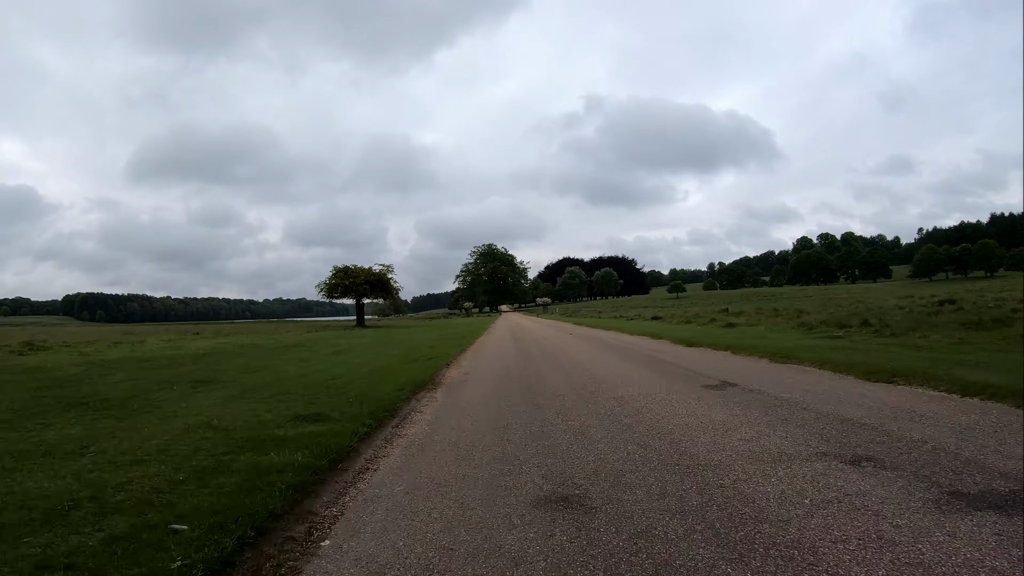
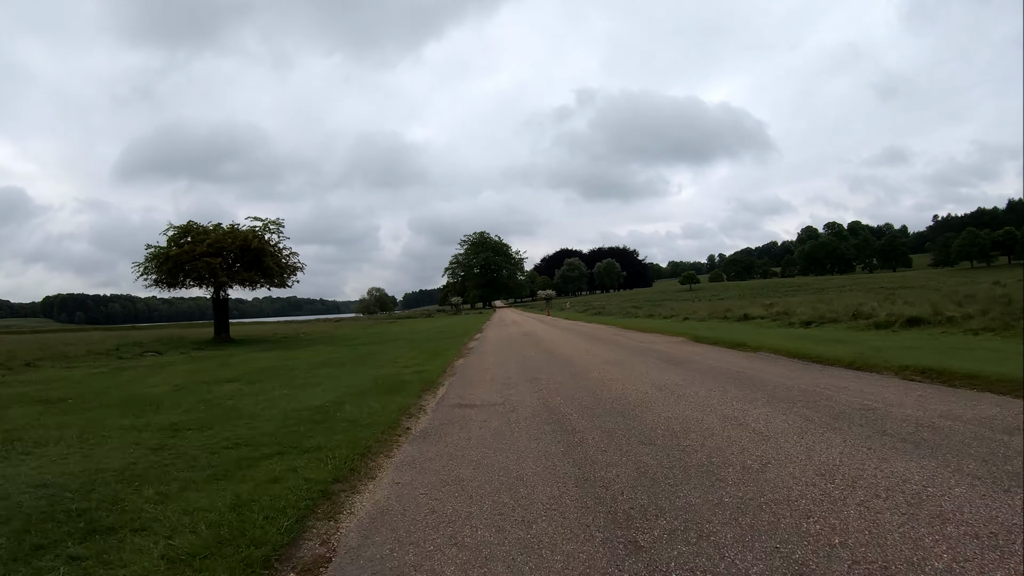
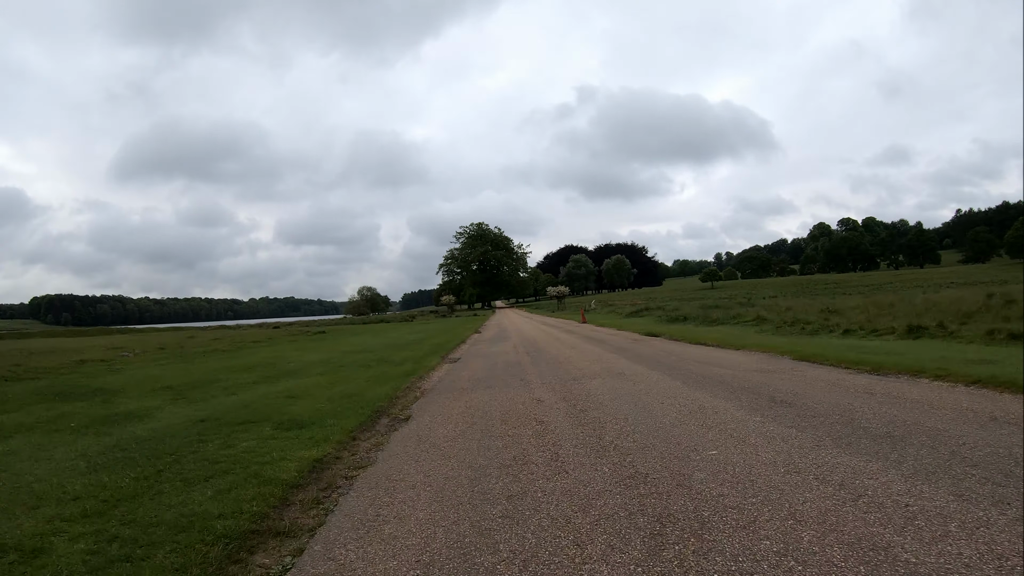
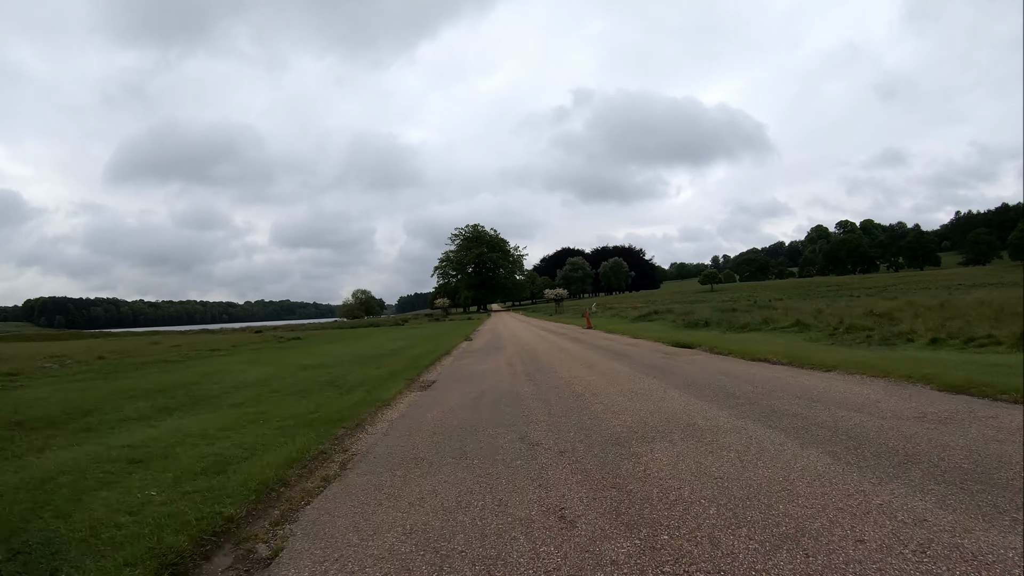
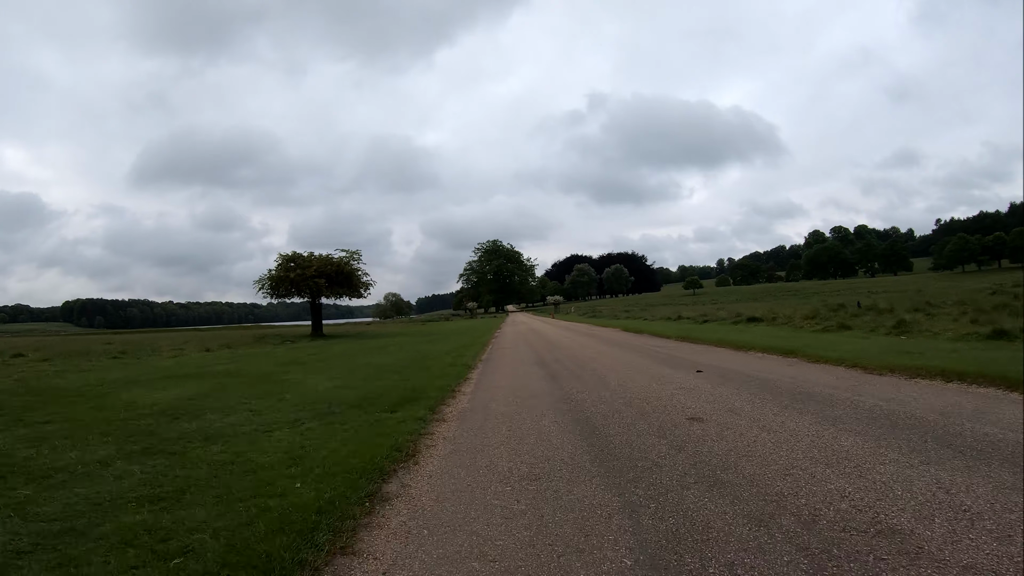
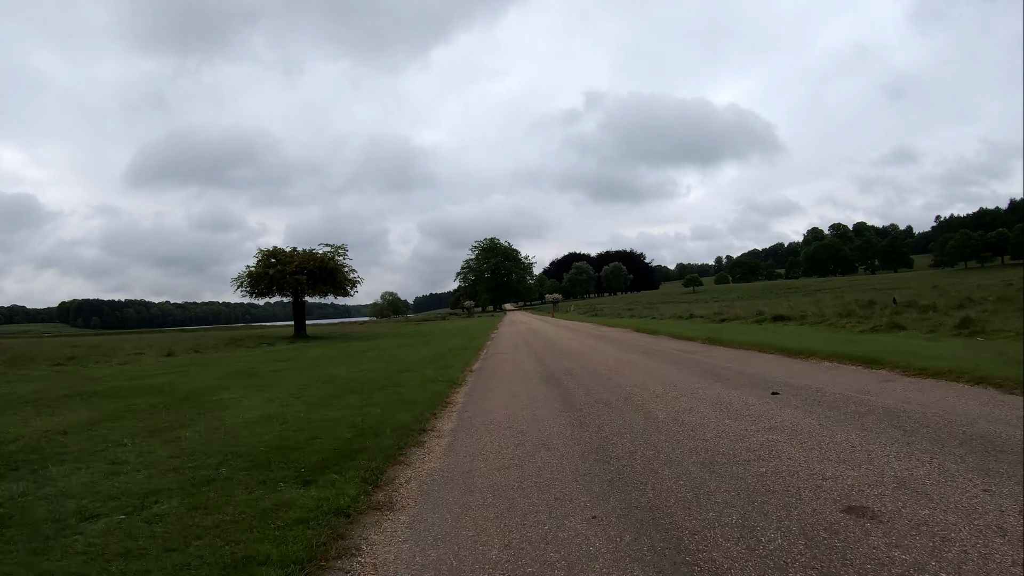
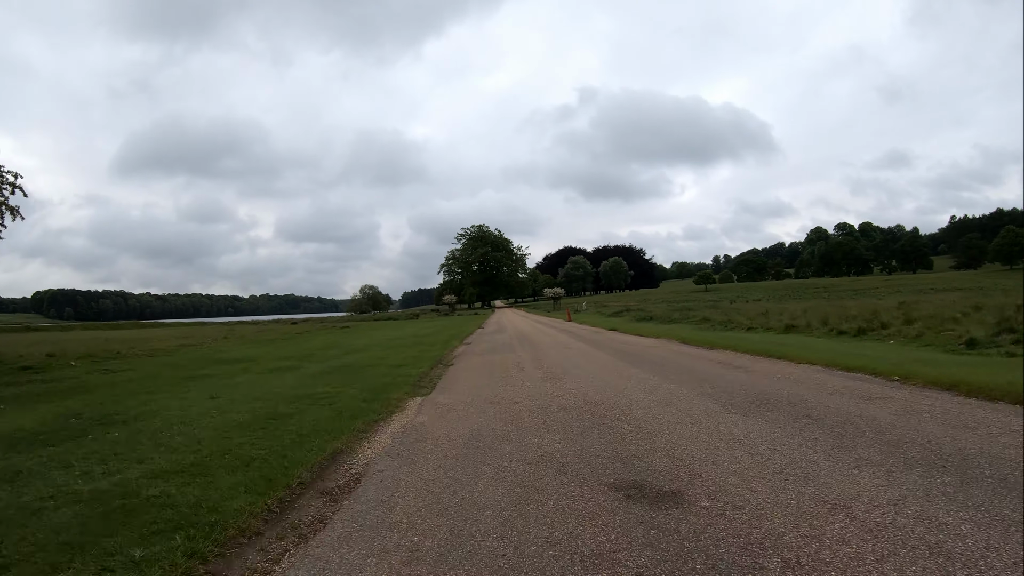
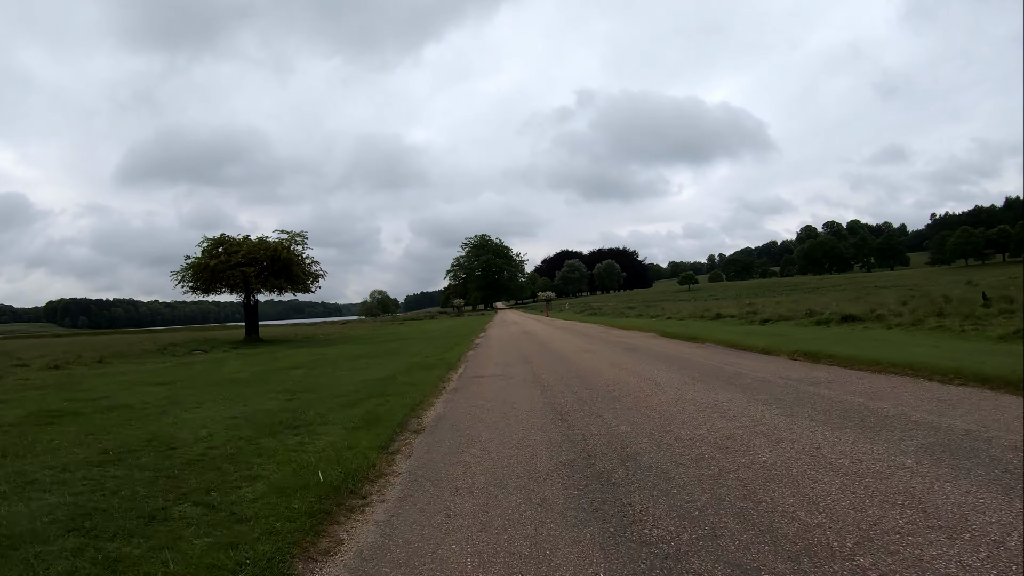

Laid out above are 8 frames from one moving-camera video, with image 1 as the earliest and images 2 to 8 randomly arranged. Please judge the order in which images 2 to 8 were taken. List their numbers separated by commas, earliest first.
5, 6, 8, 2, 7, 3, 4
